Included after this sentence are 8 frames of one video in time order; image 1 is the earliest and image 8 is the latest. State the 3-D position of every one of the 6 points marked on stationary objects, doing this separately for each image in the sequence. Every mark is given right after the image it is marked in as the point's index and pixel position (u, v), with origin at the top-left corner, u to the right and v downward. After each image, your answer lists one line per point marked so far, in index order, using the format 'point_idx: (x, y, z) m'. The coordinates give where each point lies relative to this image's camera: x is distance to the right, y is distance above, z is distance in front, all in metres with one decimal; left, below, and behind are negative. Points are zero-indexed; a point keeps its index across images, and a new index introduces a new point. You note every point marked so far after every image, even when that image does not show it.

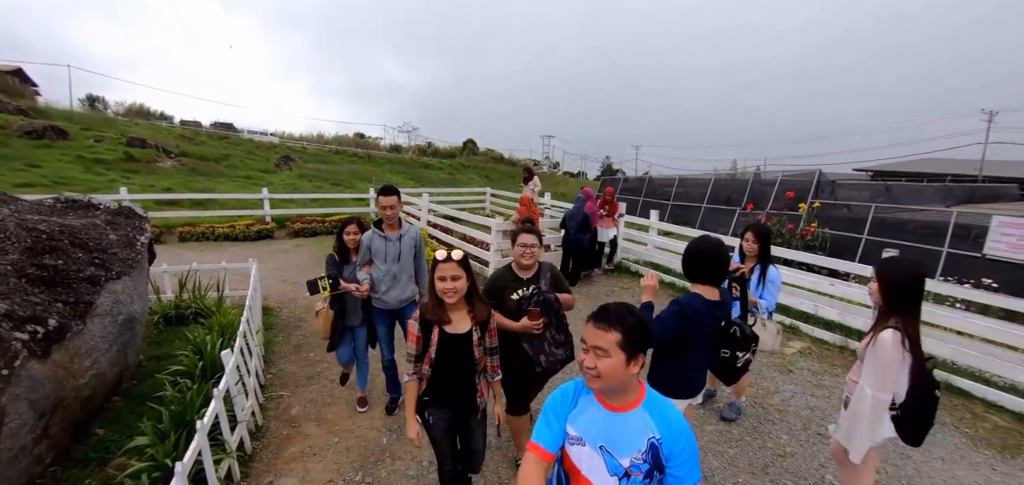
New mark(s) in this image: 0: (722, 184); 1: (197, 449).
0: (+8.6, +2.4, +14.6) m
1: (-1.7, -1.1, +2.0) m
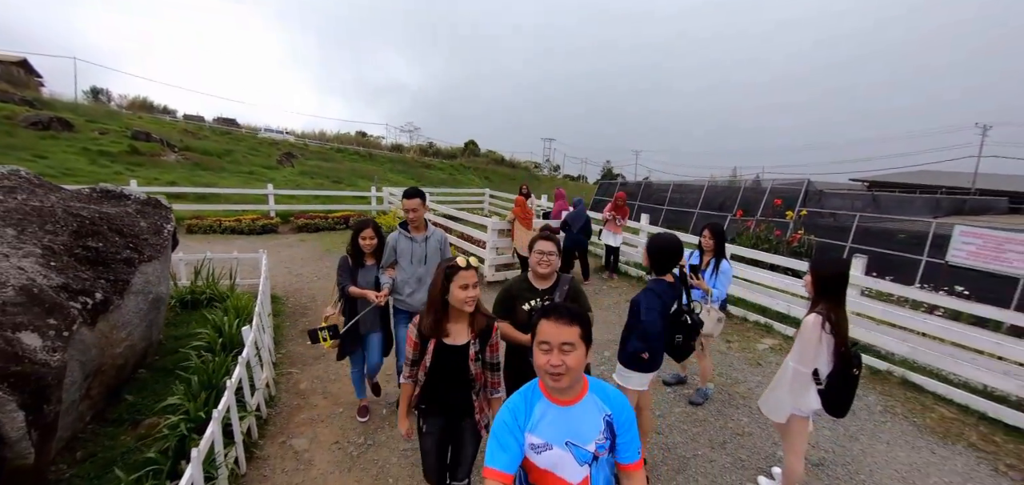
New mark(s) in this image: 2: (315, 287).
0: (+8.6, +2.1, +15.0) m
1: (-1.8, -1.0, +2.3) m
2: (-3.3, -0.7, +6.2) m
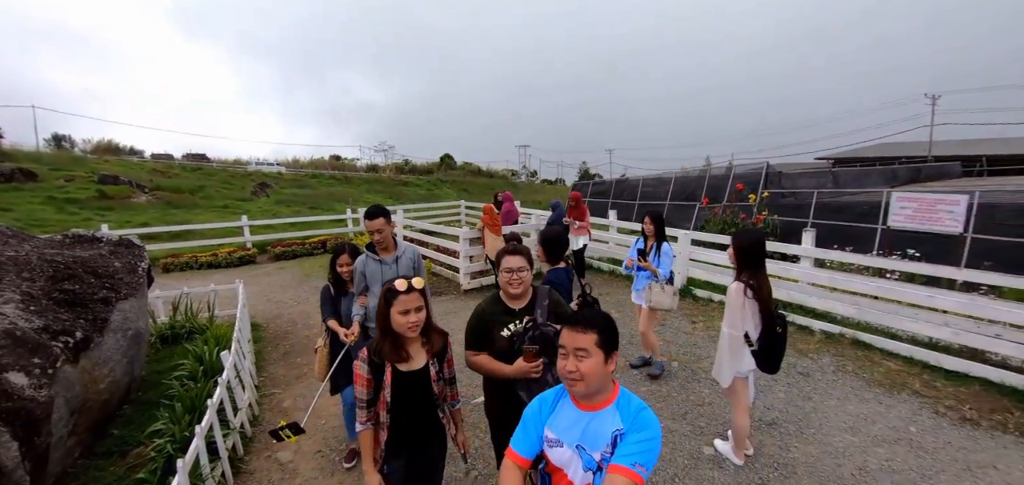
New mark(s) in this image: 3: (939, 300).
0: (+7.6, +2.6, +15.6) m
1: (-2.0, -1.2, +2.5) m
2: (-3.6, -1.2, +6.3) m
3: (+5.3, -0.7, +4.5) m
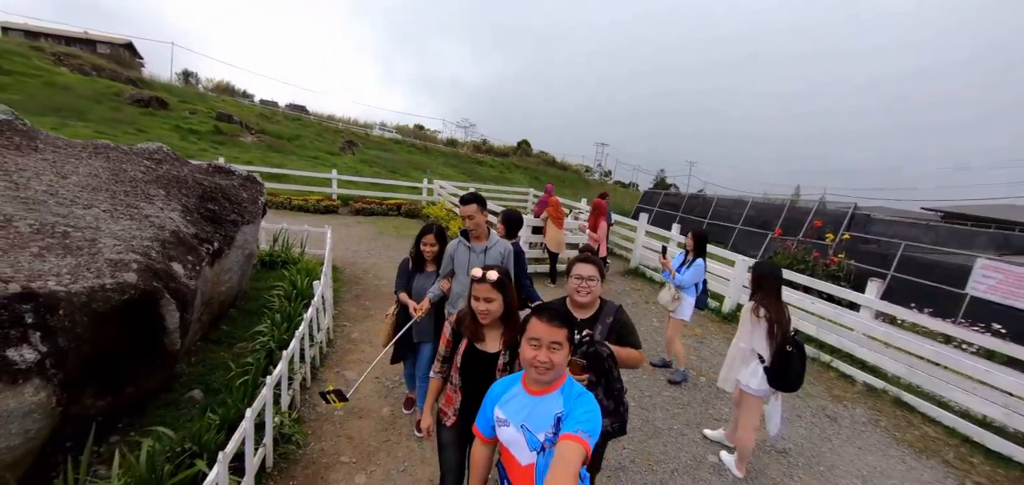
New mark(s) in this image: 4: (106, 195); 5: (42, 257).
0: (+10.0, +1.5, +14.8) m
1: (-1.8, -0.8, +3.1) m
2: (-2.9, -0.4, +7.1) m
3: (+5.7, -1.6, +4.2) m
4: (-3.3, +0.4, +3.0) m
5: (-2.8, -0.1, +2.2) m
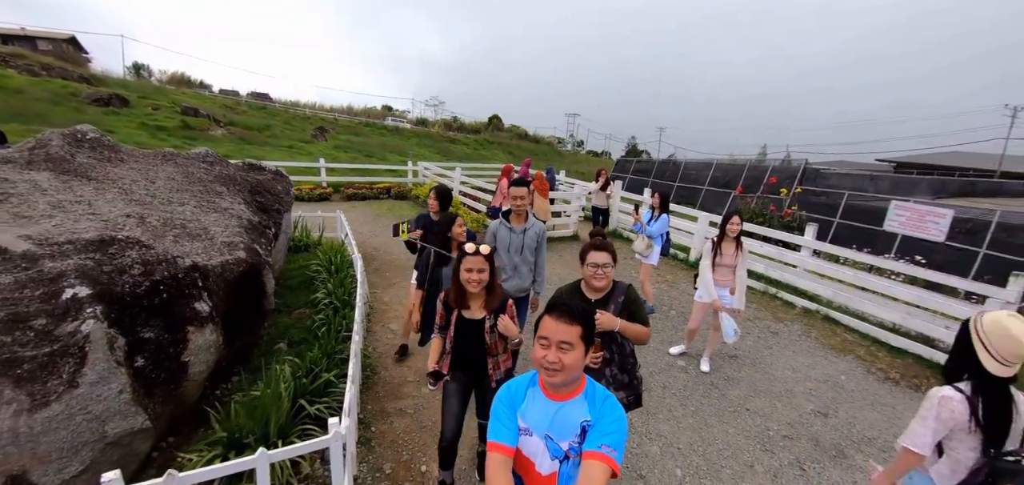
0: (+9.3, +3.3, +16.0) m
1: (-1.7, -0.6, +3.9) m
2: (-2.9, 0.0, +7.8) m
3: (+5.8, -0.7, +5.5) m
4: (-3.3, +0.5, +3.7) m
5: (-2.7, 0.0, +2.9) m
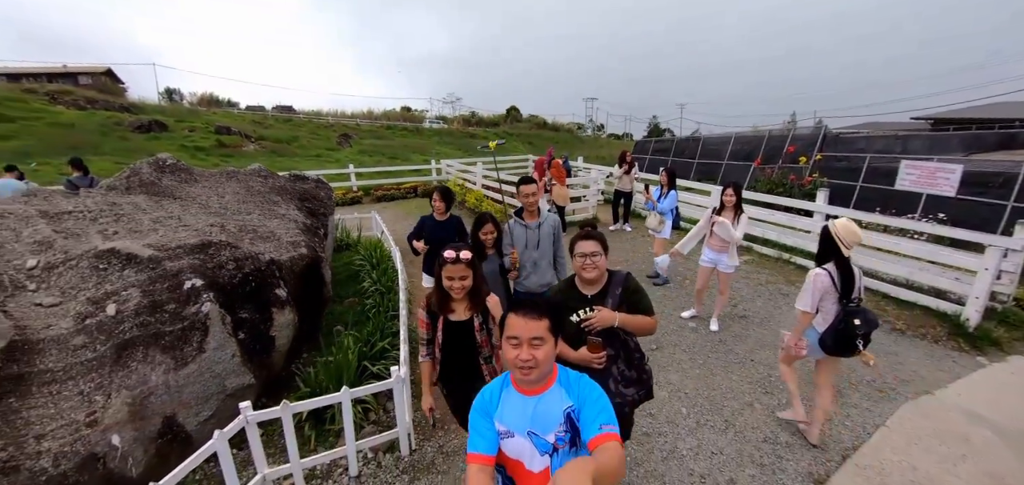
0: (+9.9, +4.4, +15.8) m
1: (-1.4, -0.5, +4.5) m
2: (-2.5, +0.1, +8.5) m
3: (+6.1, -0.1, +5.6) m
4: (-3.1, +0.5, +4.4) m
5: (-2.5, 0.0, +3.5) m
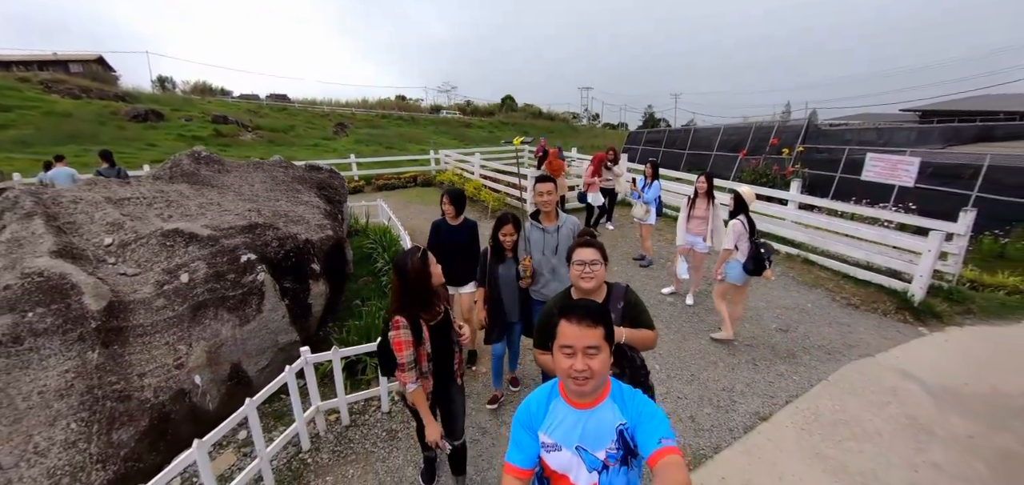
0: (+9.8, +4.9, +16.4) m
1: (-1.4, -0.2, +5.1) m
2: (-2.6, +0.4, +9.0) m
3: (+6.1, +0.2, +6.3) m
4: (-3.1, +0.7, +4.9) m
5: (-2.5, +0.2, +4.1) m
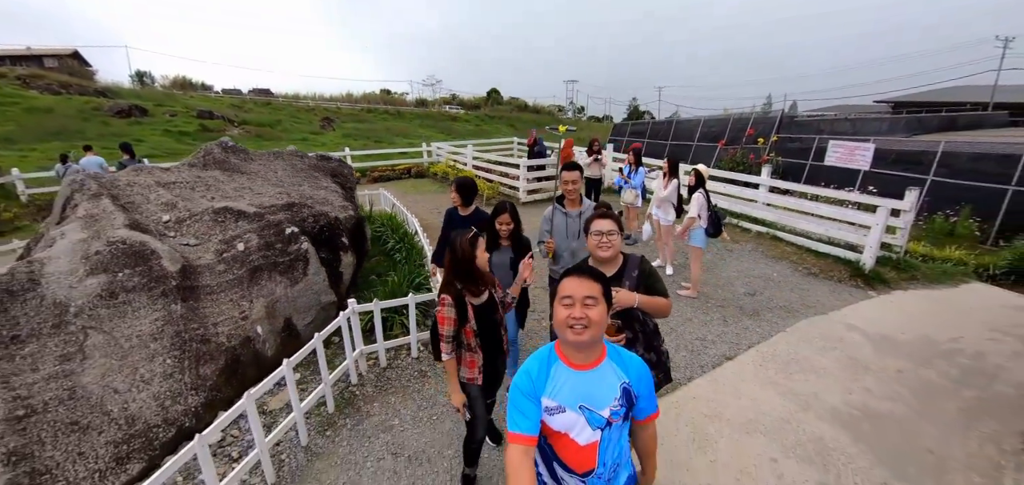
0: (+9.3, +5.6, +17.2) m
1: (-1.4, +0.1, +5.7) m
2: (-2.7, +0.8, +9.5) m
3: (+6.1, +0.6, +7.0) m
4: (-3.1, +0.9, +5.4) m
5: (-2.5, +0.5, +4.6) m
